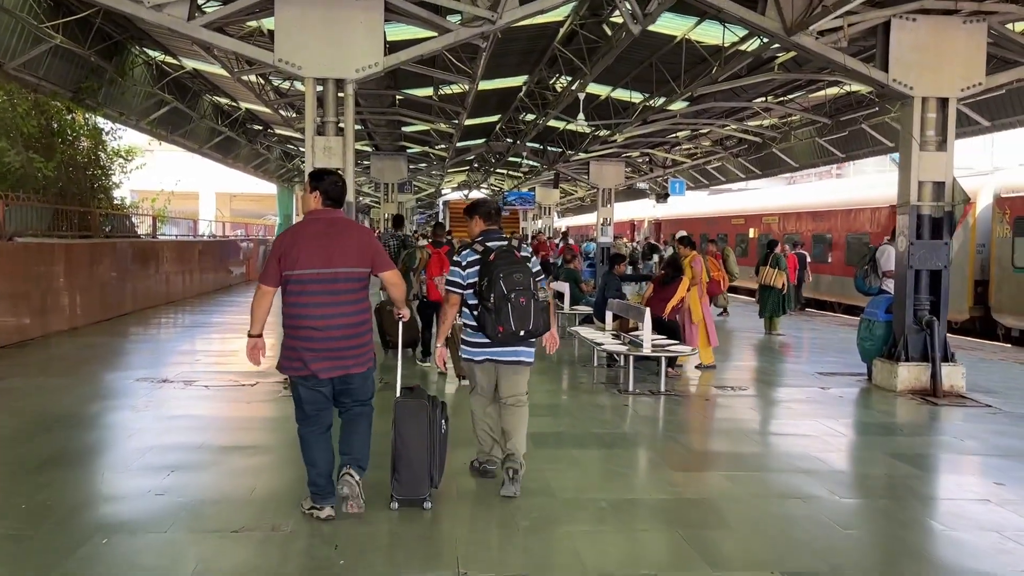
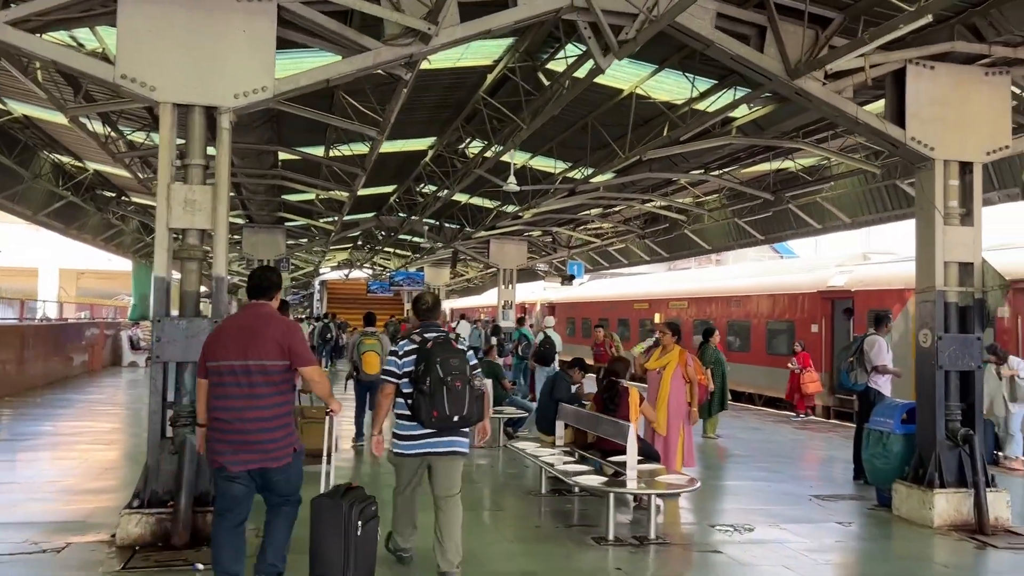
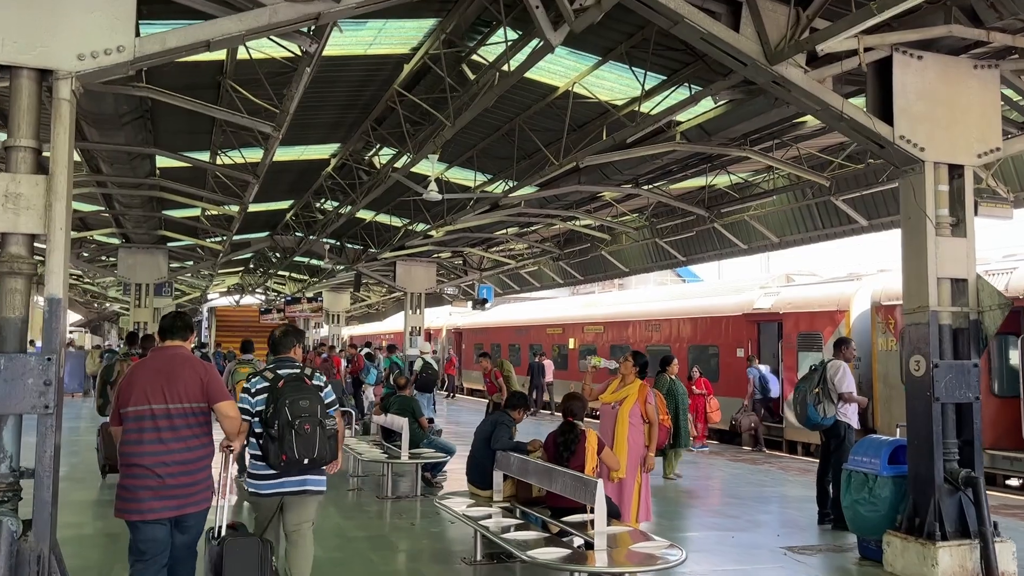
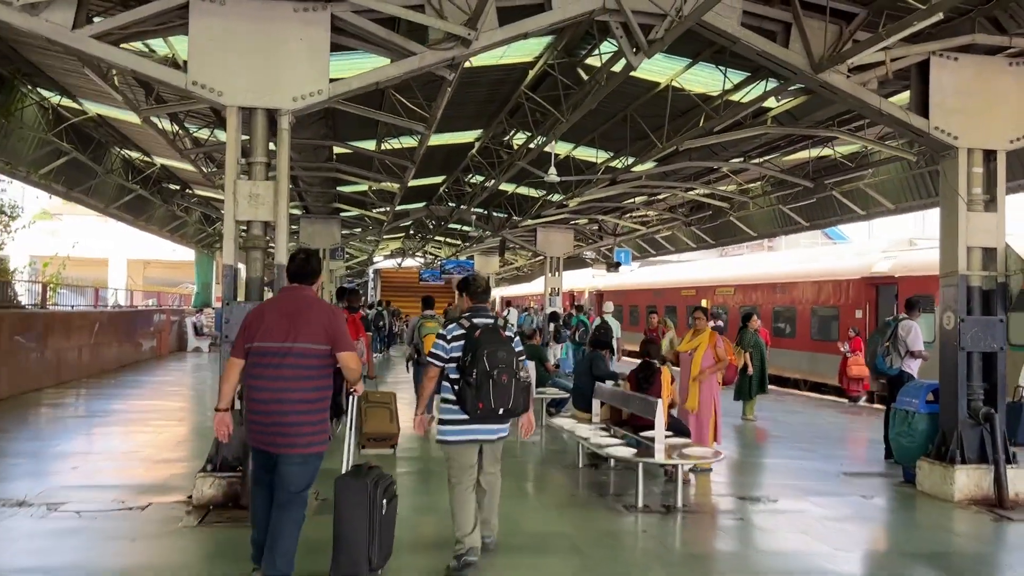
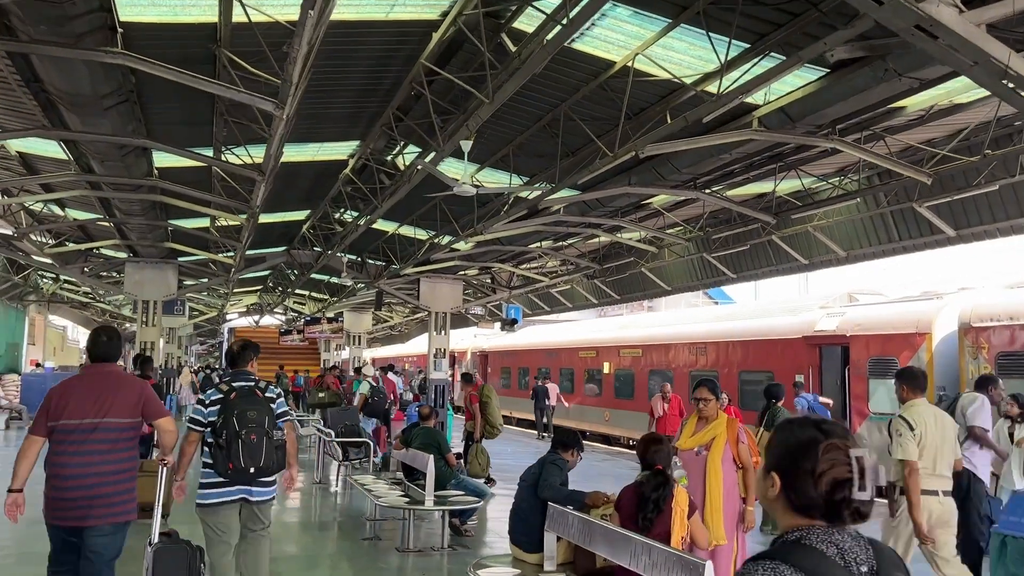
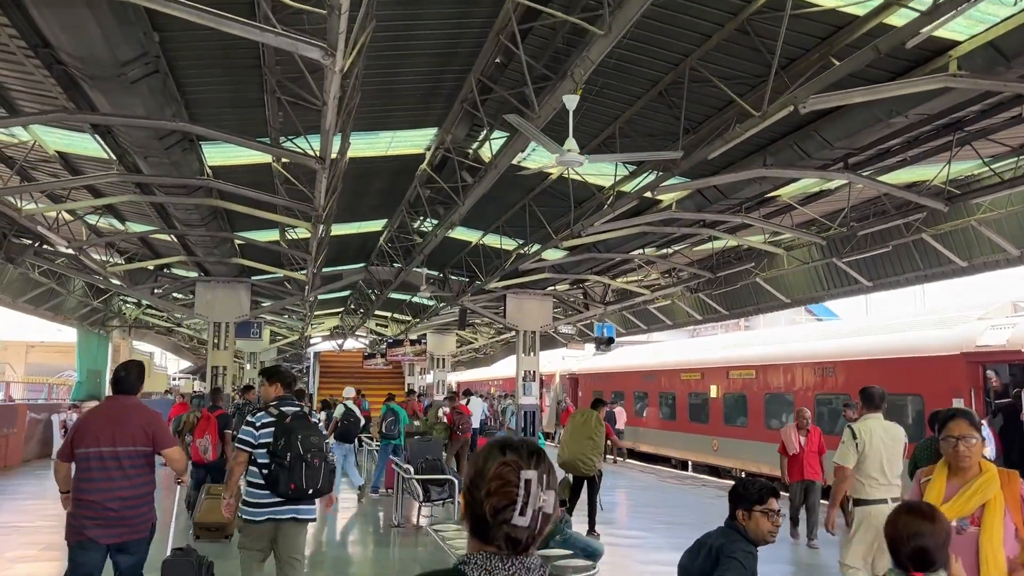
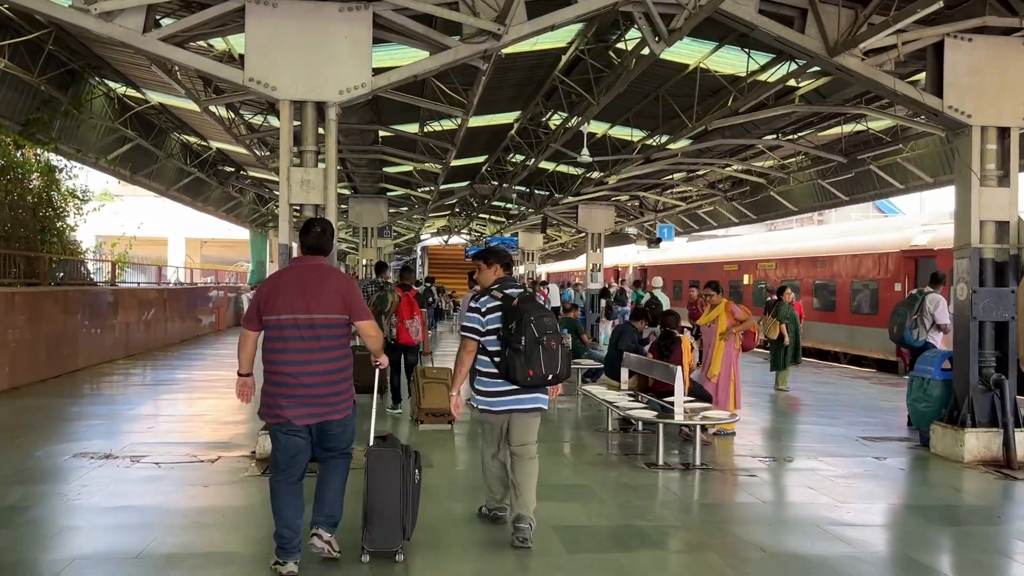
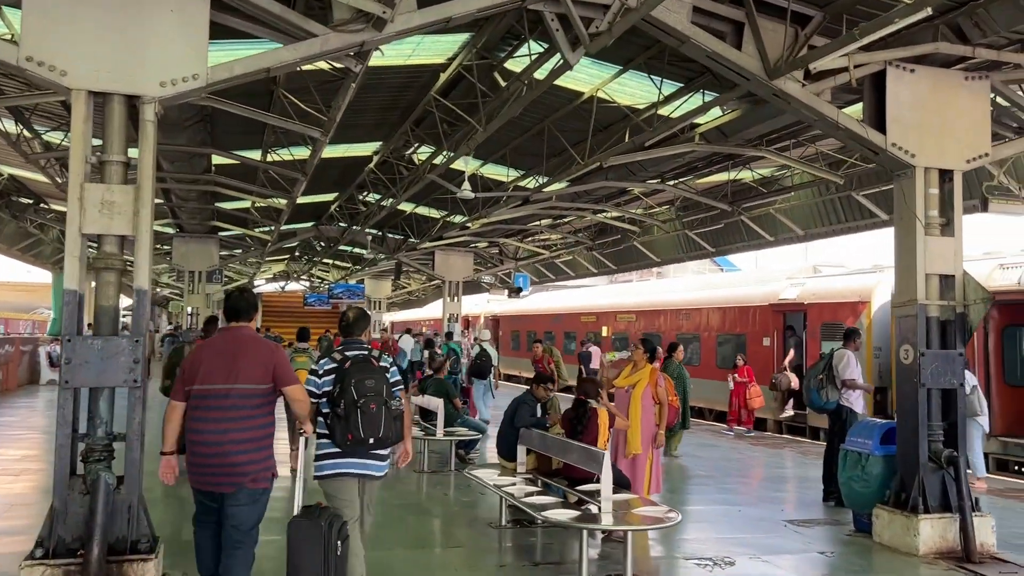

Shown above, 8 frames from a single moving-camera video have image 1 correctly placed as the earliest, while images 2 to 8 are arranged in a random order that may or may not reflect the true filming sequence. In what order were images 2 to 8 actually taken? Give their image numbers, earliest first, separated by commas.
7, 4, 2, 8, 3, 5, 6
